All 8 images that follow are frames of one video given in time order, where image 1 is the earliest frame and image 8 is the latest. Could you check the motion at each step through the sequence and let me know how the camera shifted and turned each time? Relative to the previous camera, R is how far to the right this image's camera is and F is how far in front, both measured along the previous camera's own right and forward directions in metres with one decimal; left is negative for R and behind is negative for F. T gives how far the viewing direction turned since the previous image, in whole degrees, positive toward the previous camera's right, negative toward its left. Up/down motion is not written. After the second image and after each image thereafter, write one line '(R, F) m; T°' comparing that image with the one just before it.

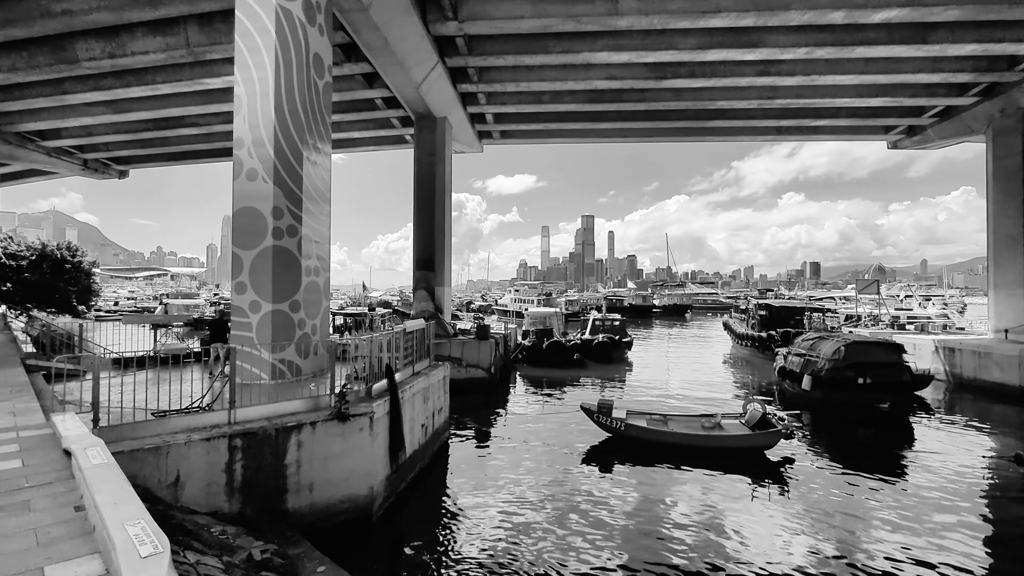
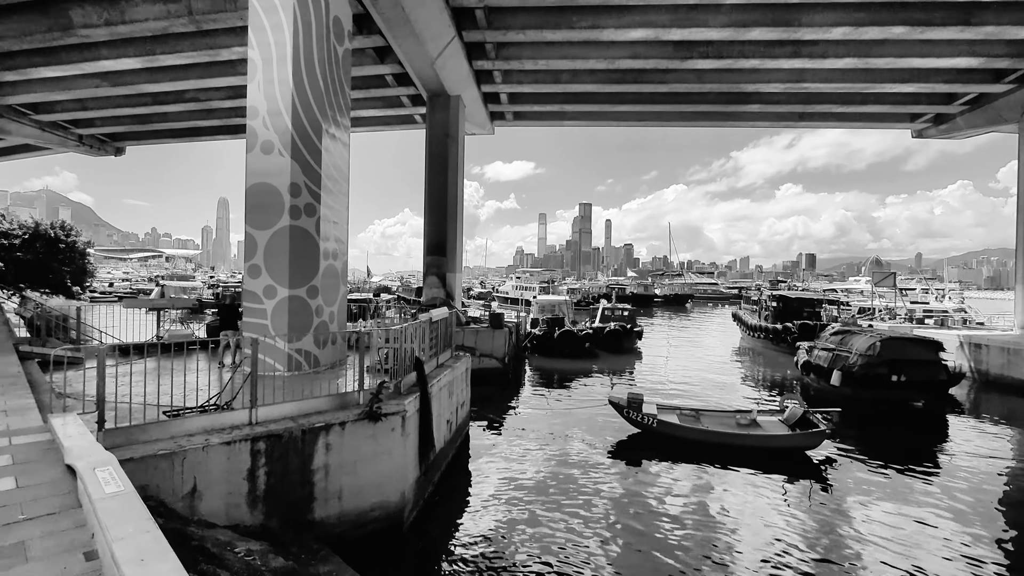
(-0.7, +0.8) m; 0°
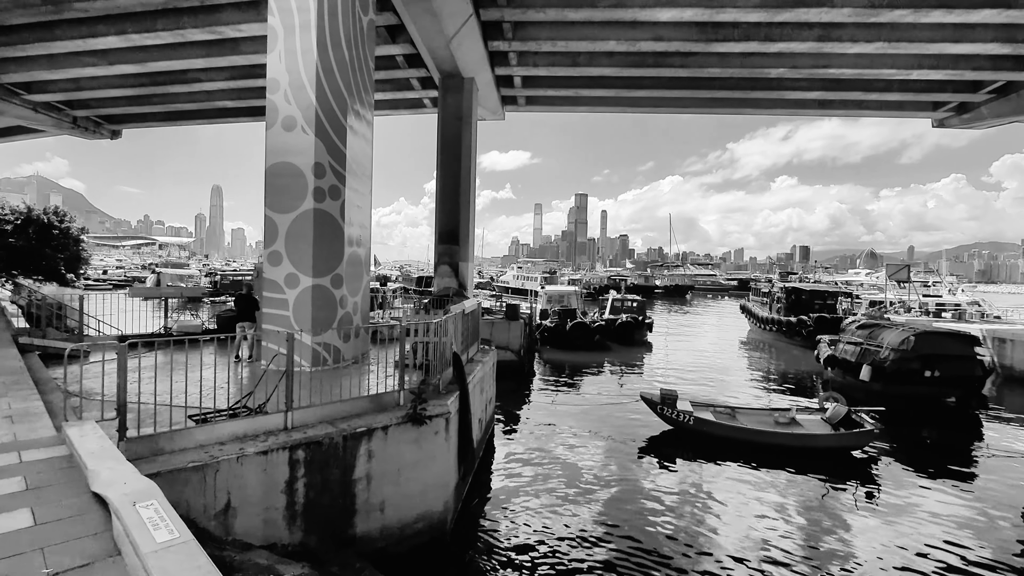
(-0.7, +0.6) m; +1°
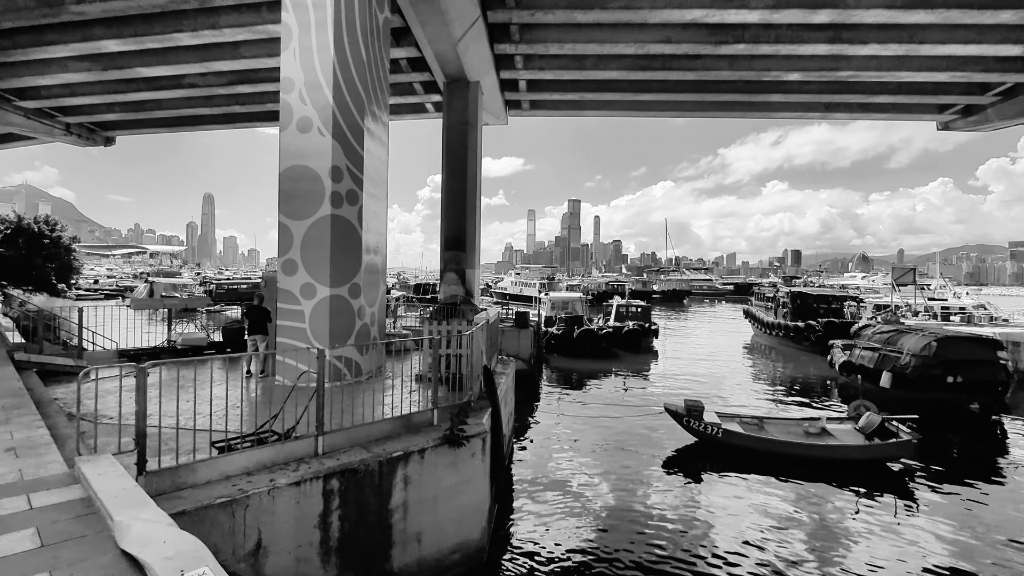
(-0.5, +0.4) m; +1°
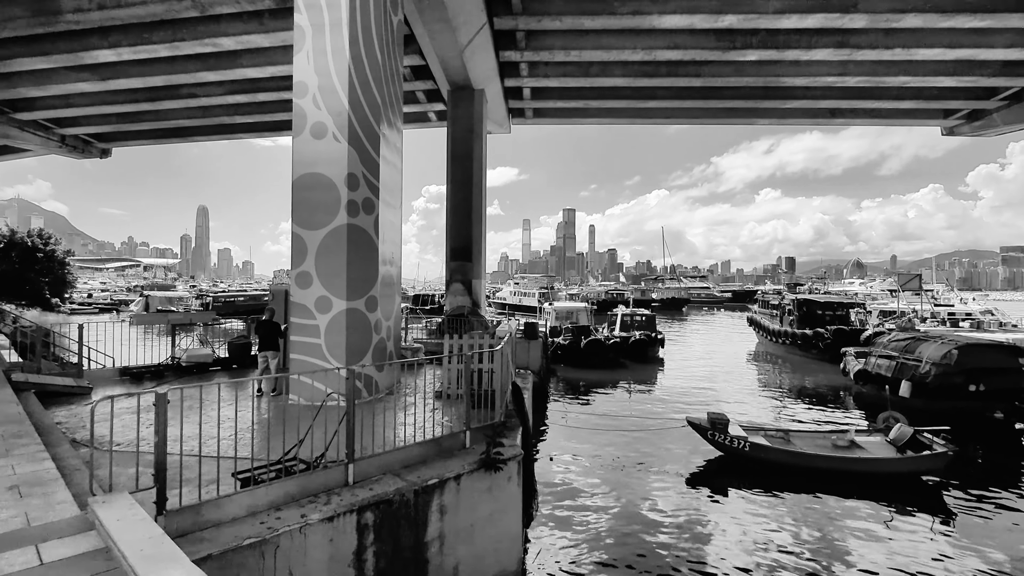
(-0.4, +0.4) m; 0°
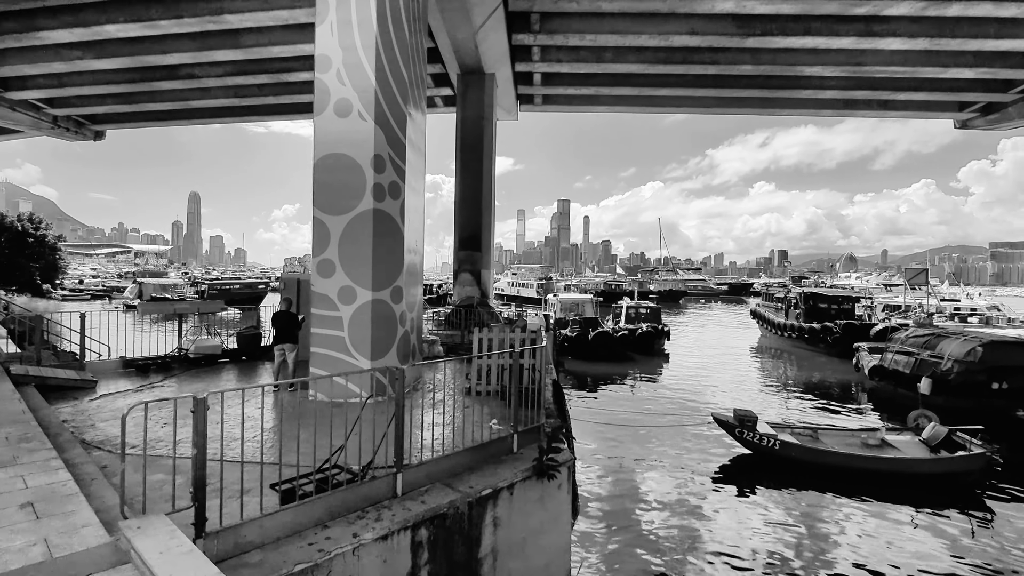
(-0.6, +0.5) m; +1°
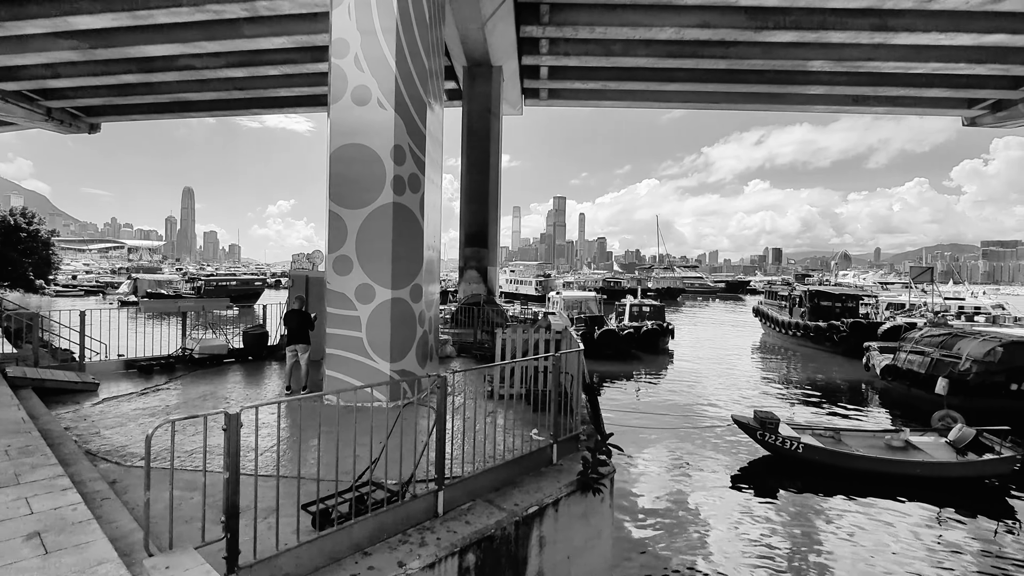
(-0.4, +0.4) m; 0°
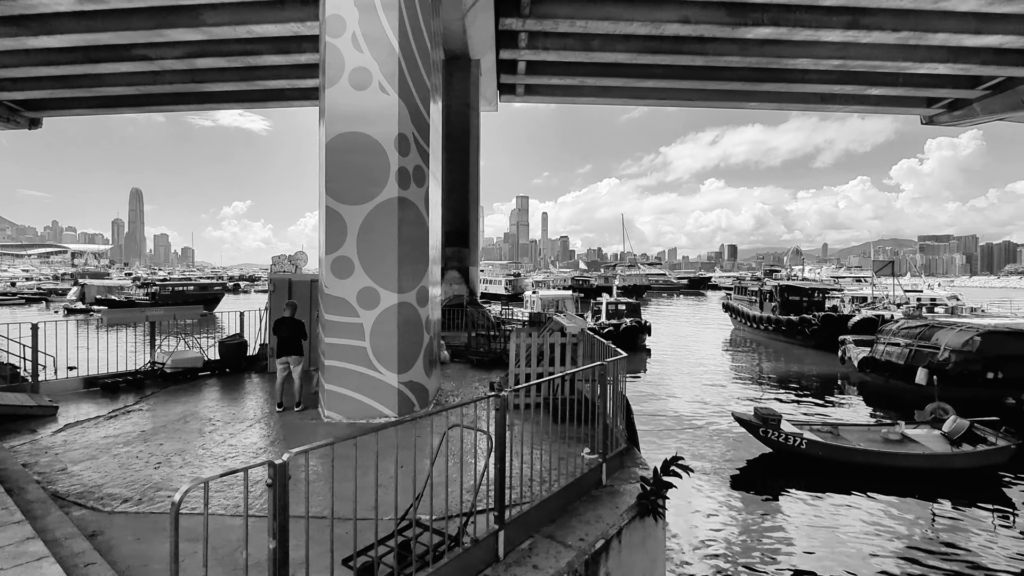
(-0.6, +0.5) m; +4°
